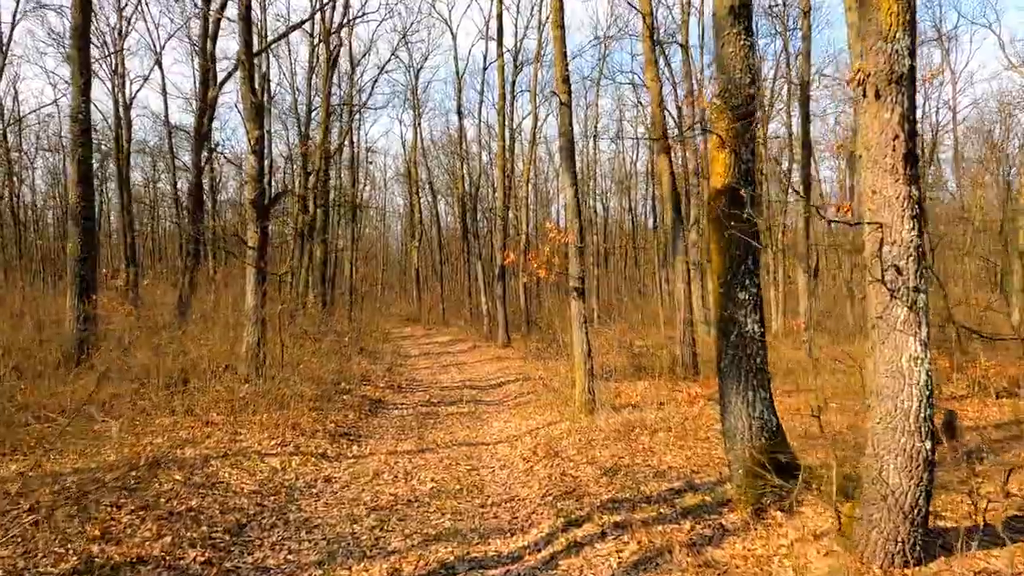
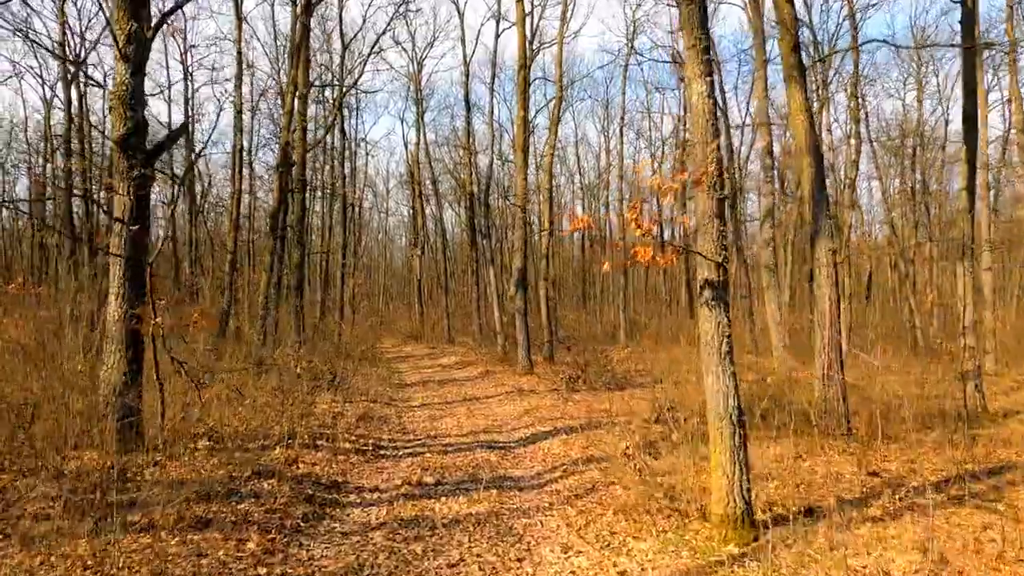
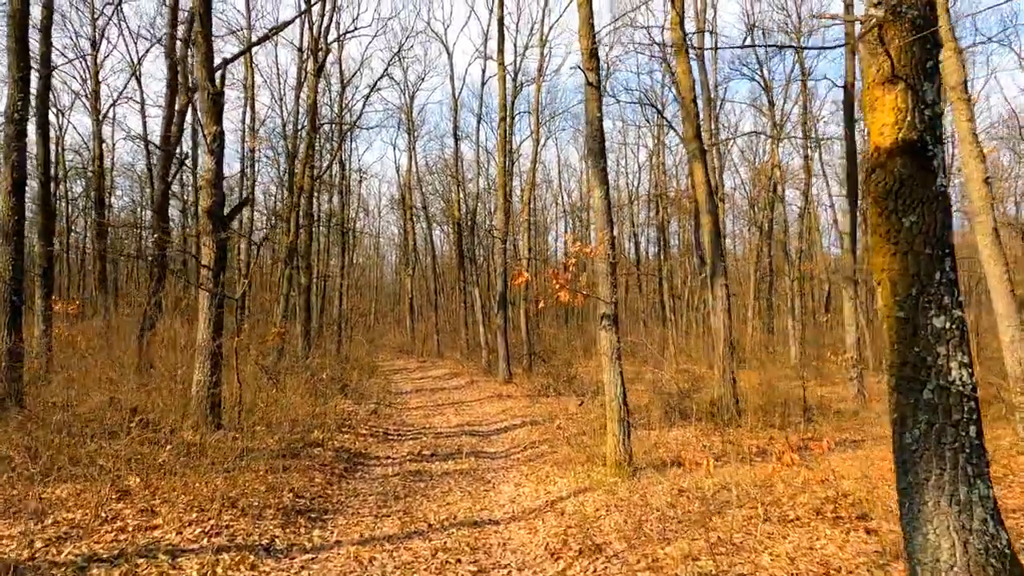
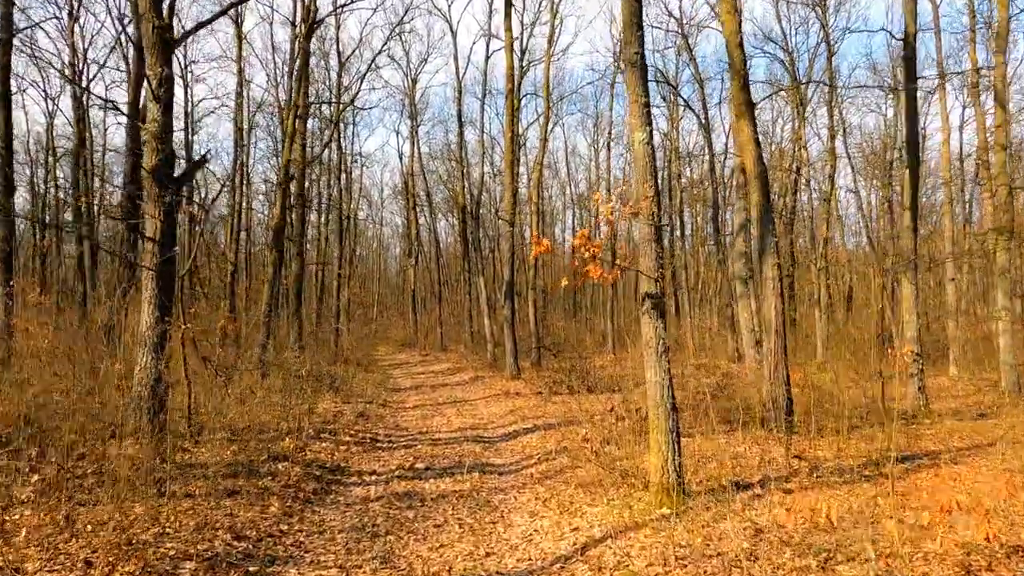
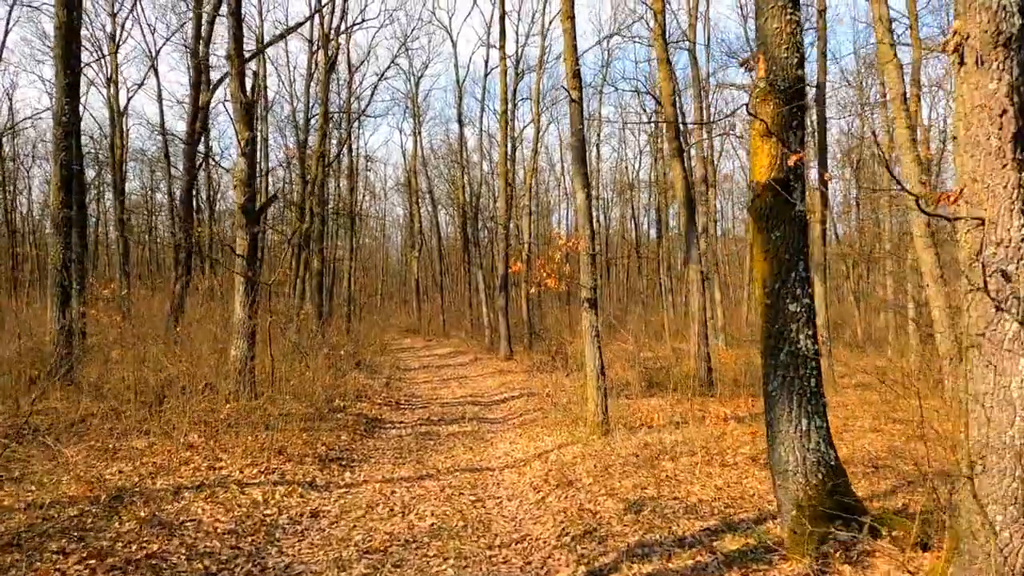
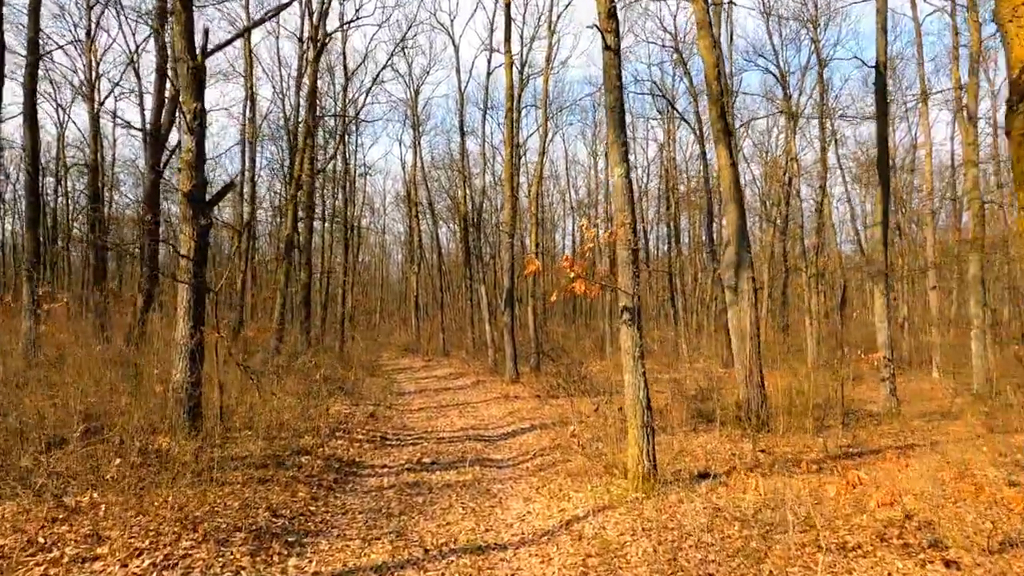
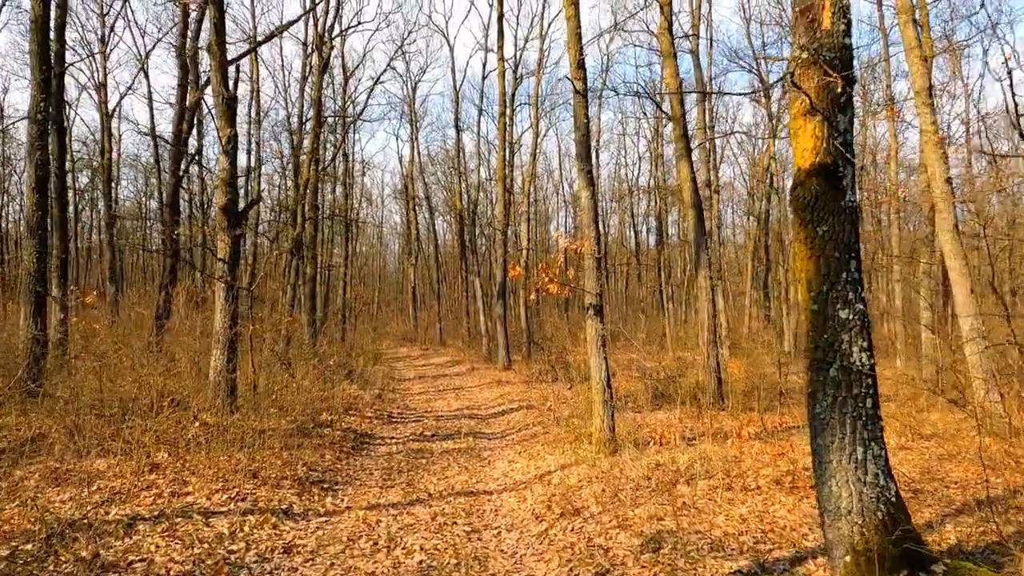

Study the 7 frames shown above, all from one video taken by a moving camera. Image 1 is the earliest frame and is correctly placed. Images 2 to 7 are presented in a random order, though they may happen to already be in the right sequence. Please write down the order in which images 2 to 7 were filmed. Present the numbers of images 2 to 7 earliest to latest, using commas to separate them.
5, 7, 3, 6, 4, 2
